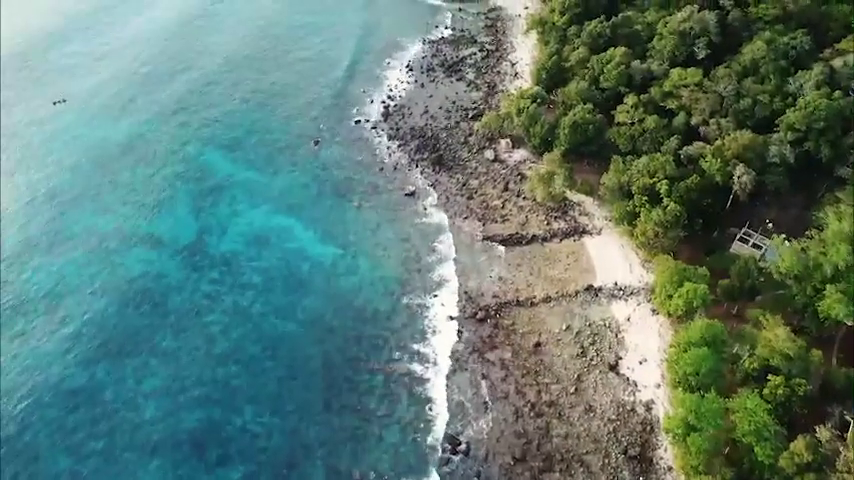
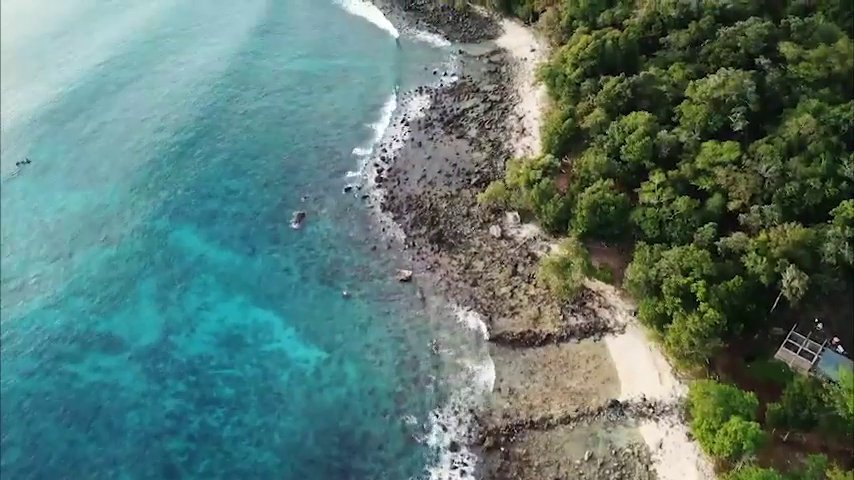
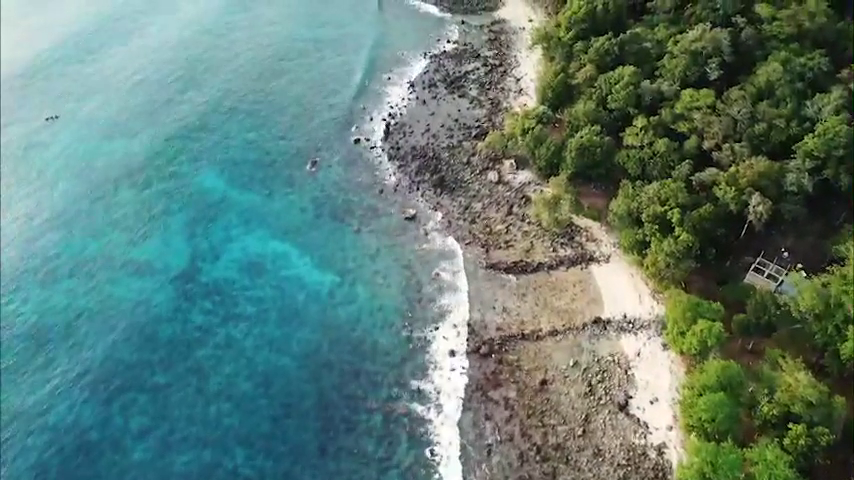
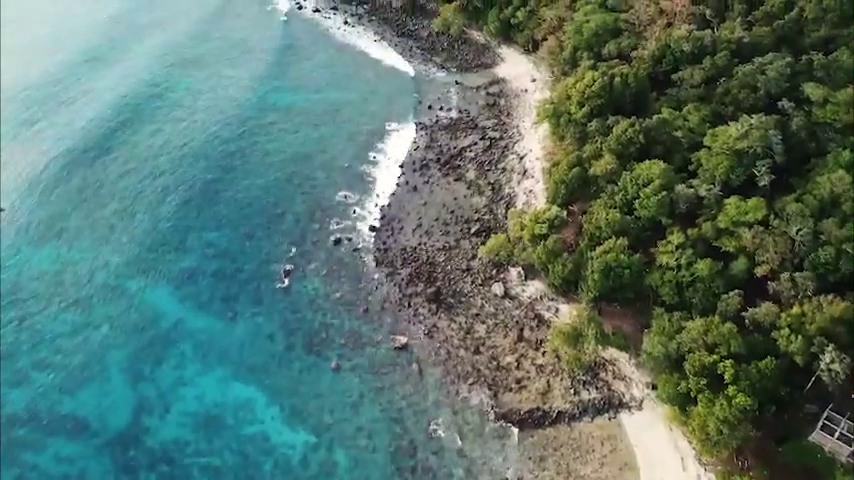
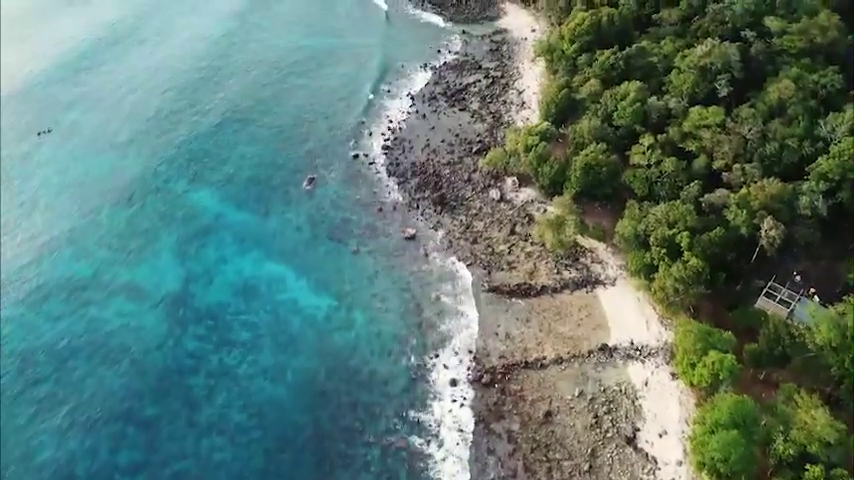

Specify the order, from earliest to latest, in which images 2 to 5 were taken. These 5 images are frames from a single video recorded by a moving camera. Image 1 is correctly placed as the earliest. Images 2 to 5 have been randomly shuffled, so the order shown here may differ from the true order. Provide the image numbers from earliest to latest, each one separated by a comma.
3, 5, 2, 4
